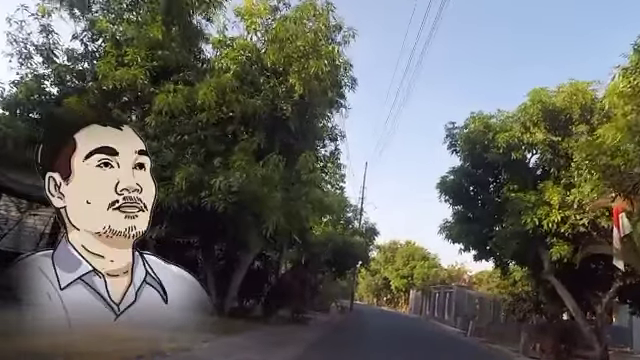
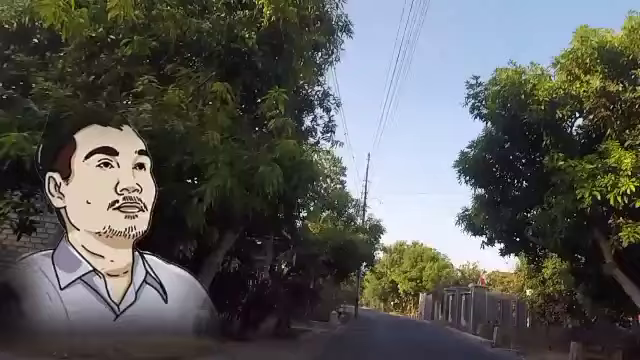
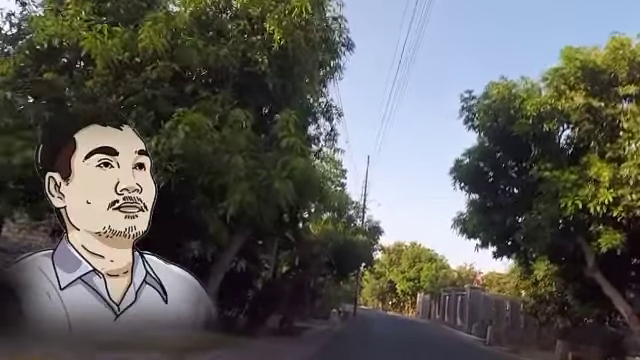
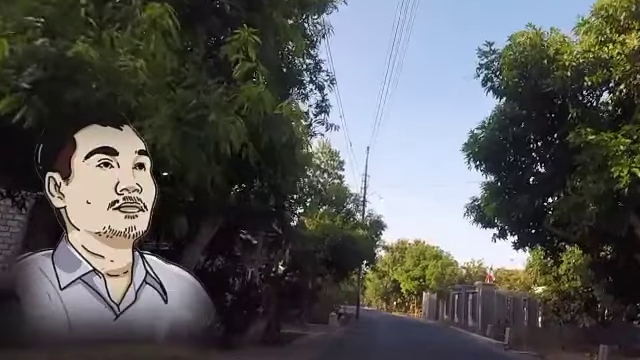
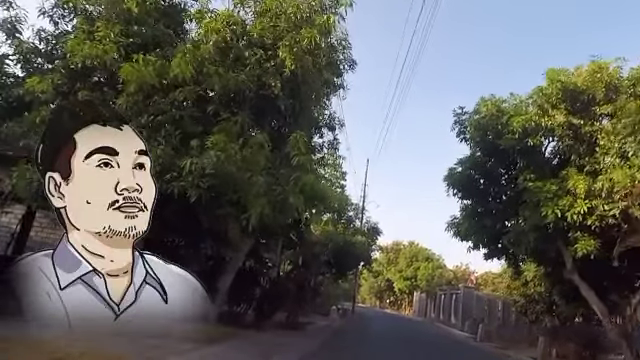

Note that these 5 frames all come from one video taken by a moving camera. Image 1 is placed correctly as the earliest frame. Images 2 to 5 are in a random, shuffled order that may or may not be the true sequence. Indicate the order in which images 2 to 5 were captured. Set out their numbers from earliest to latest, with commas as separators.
5, 3, 2, 4
